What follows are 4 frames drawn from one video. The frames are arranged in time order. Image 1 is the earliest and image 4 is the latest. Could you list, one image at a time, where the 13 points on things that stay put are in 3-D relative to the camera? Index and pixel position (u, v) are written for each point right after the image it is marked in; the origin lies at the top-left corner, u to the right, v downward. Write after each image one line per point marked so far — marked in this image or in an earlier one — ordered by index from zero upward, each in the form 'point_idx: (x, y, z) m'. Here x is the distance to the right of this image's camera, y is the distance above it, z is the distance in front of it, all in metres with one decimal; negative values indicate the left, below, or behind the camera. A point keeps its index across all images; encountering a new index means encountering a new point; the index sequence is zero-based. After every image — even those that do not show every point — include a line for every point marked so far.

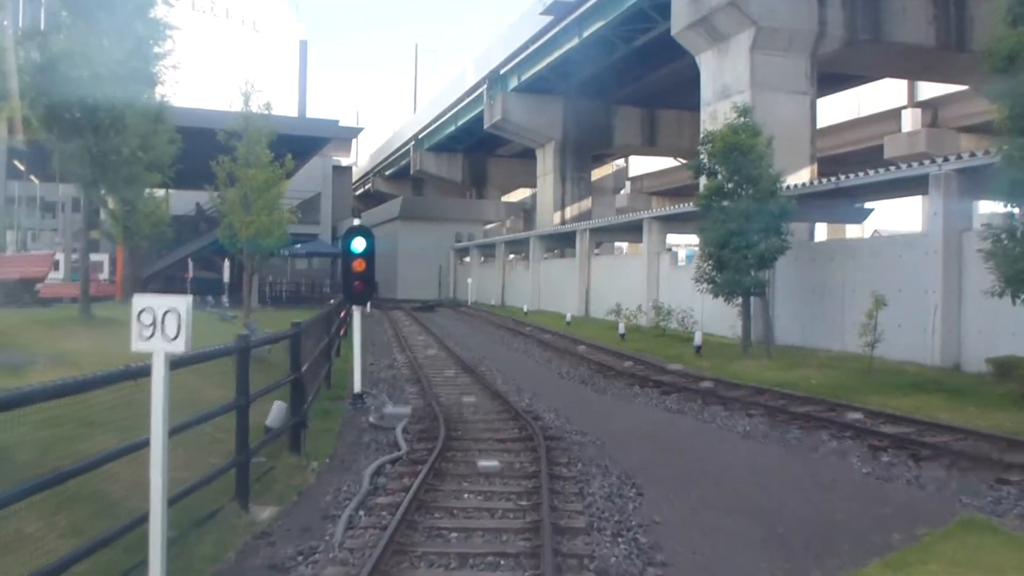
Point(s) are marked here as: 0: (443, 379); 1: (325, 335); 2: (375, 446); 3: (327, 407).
0: (-1.2, -1.6, +17.3) m
1: (-3.1, -0.8, +16.6) m
2: (-1.5, -1.8, +11.2) m
3: (-2.7, -1.7, +14.3) m
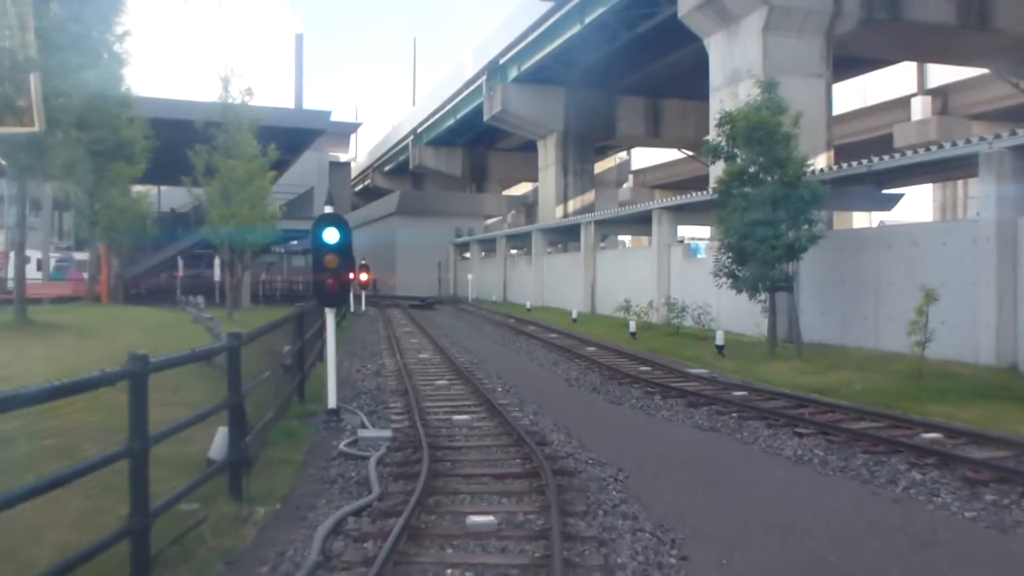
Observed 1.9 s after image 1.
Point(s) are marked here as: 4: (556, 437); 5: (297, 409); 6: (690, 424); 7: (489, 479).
0: (-1.2, -1.5, +15.0) m
1: (-3.1, -0.8, +14.3) m
2: (-1.5, -1.8, +8.9) m
3: (-2.6, -1.7, +12.1) m
4: (+0.5, -1.6, +10.8) m
5: (-2.9, -1.6, +13.6) m
6: (+2.2, -1.7, +12.4) m
7: (-0.2, -1.6, +8.6) m
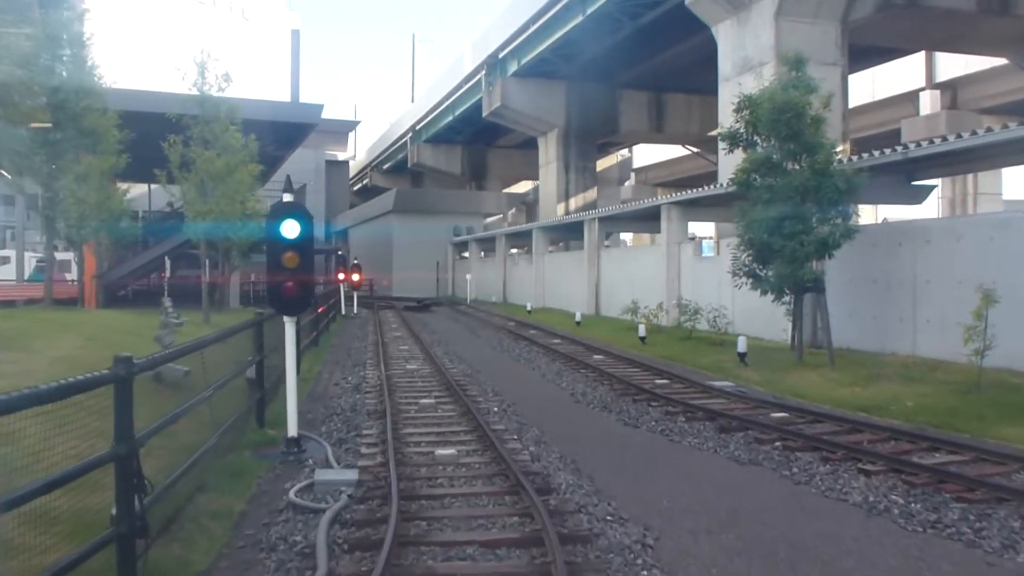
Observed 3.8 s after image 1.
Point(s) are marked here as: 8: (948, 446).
0: (-1.2, -1.6, +12.8) m
1: (-3.1, -0.8, +12.2) m
2: (-1.6, -1.8, +6.7) m
3: (-2.7, -1.7, +9.9) m
4: (+0.4, -1.7, +8.6) m
5: (-2.9, -1.7, +11.4) m
6: (+2.2, -1.7, +10.2) m
7: (-0.2, -1.7, +6.4) m
8: (+4.4, -1.6, +10.0) m
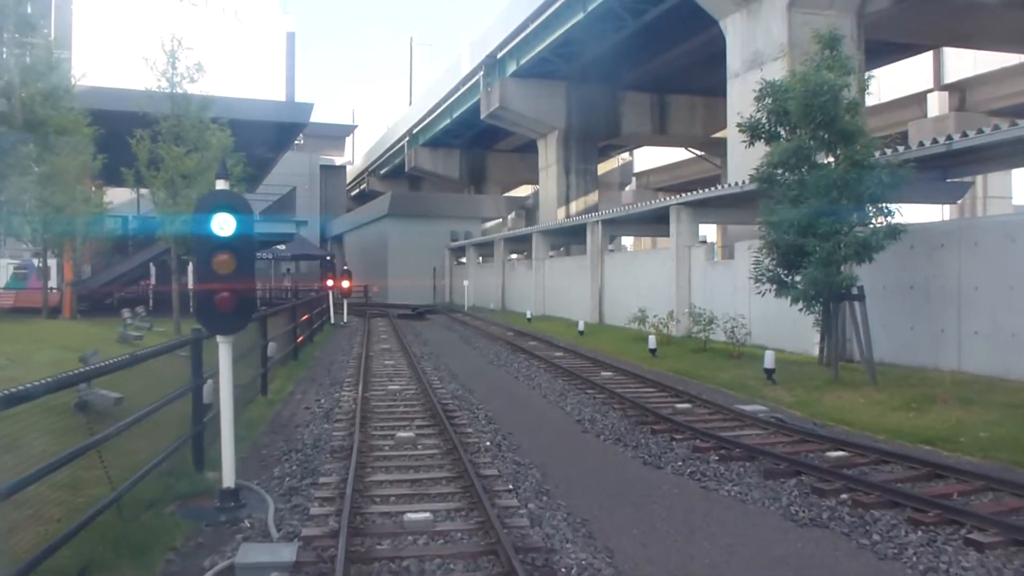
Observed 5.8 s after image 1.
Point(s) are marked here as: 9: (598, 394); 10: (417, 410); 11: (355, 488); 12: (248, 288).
0: (-1.3, -1.7, +10.6) m
1: (-3.2, -0.9, +9.9) m
2: (-1.6, -1.9, +4.5) m
3: (-2.7, -1.8, +7.6) m
4: (+0.4, -1.7, +6.4) m
5: (-3.0, -1.8, +9.1) m
6: (+2.1, -1.8, +8.0) m
7: (-0.3, -1.7, +4.2) m
8: (+4.3, -1.7, +7.7) m
9: (+1.4, -1.6, +15.6) m
10: (-1.3, -1.7, +13.7) m
11: (-1.3, -1.7, +8.5) m
12: (-2.2, 0.0, +8.4) m
